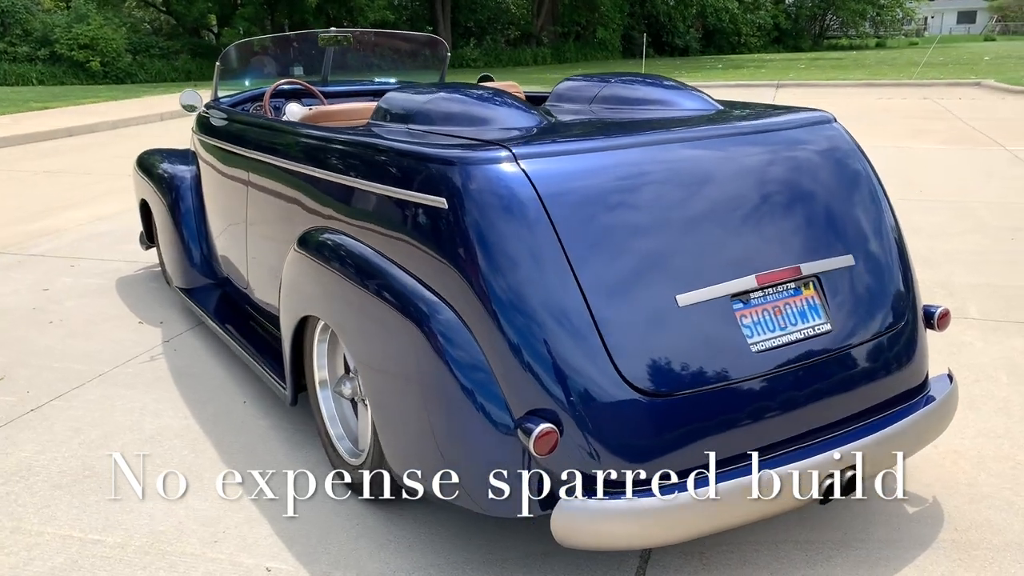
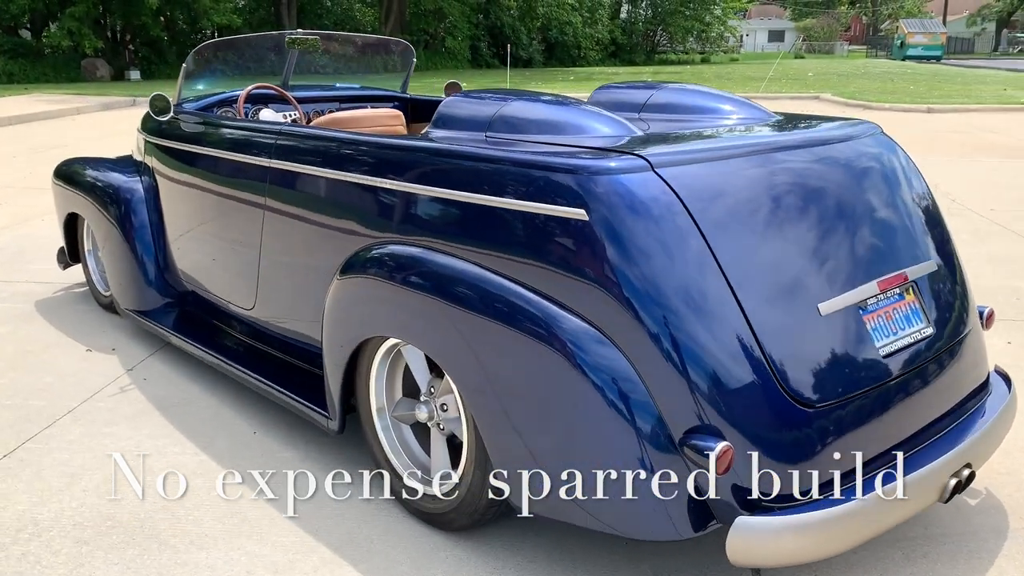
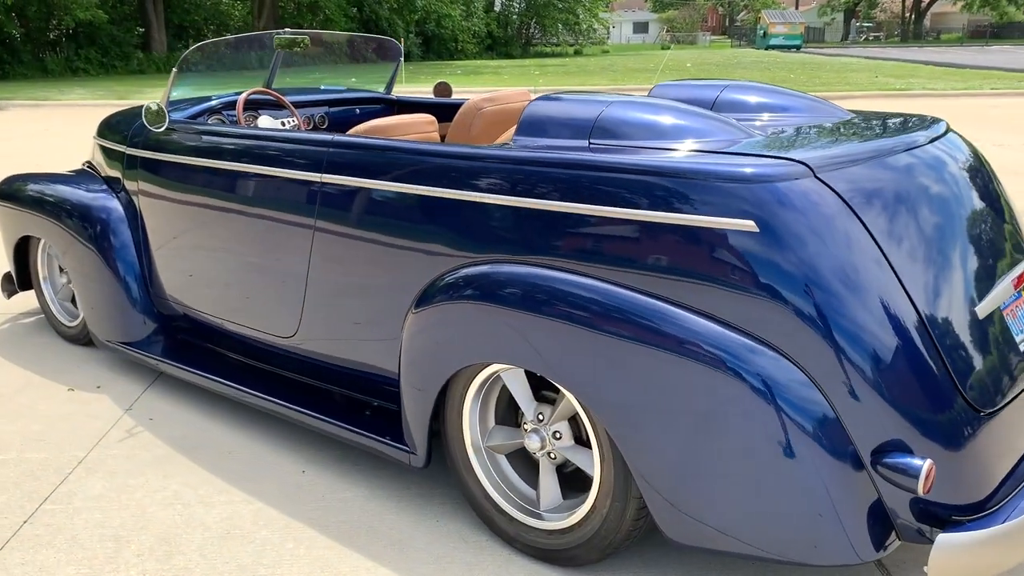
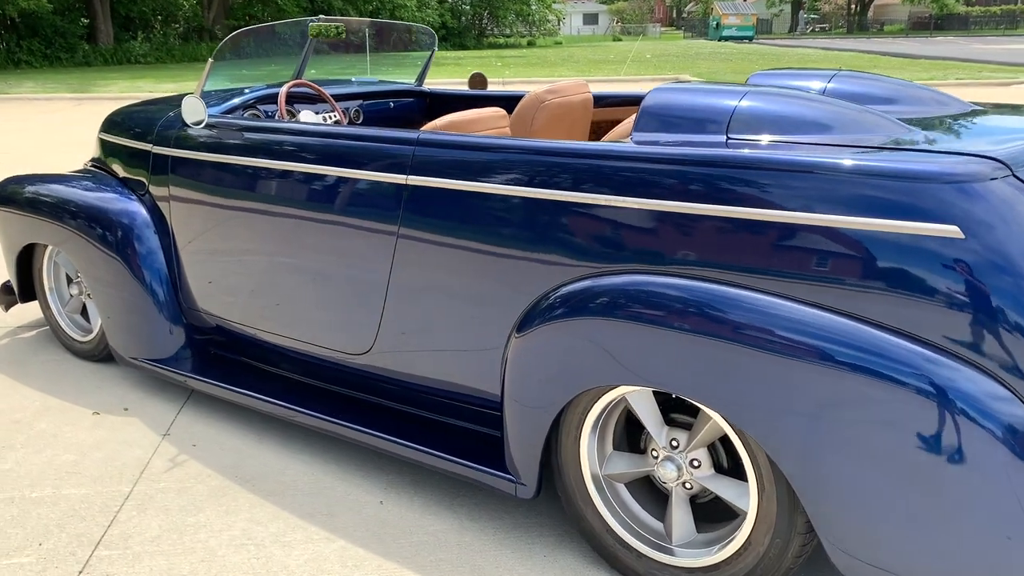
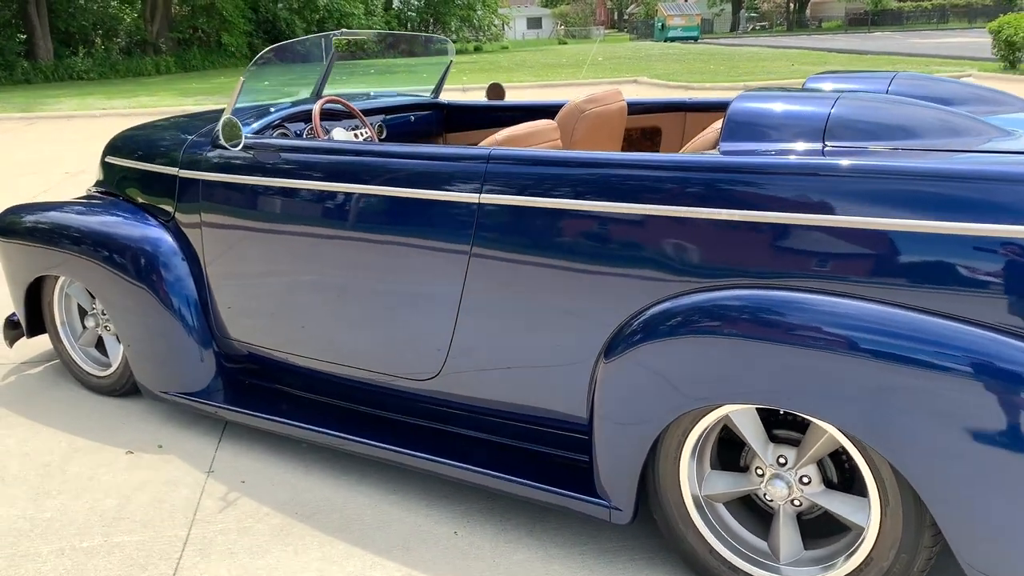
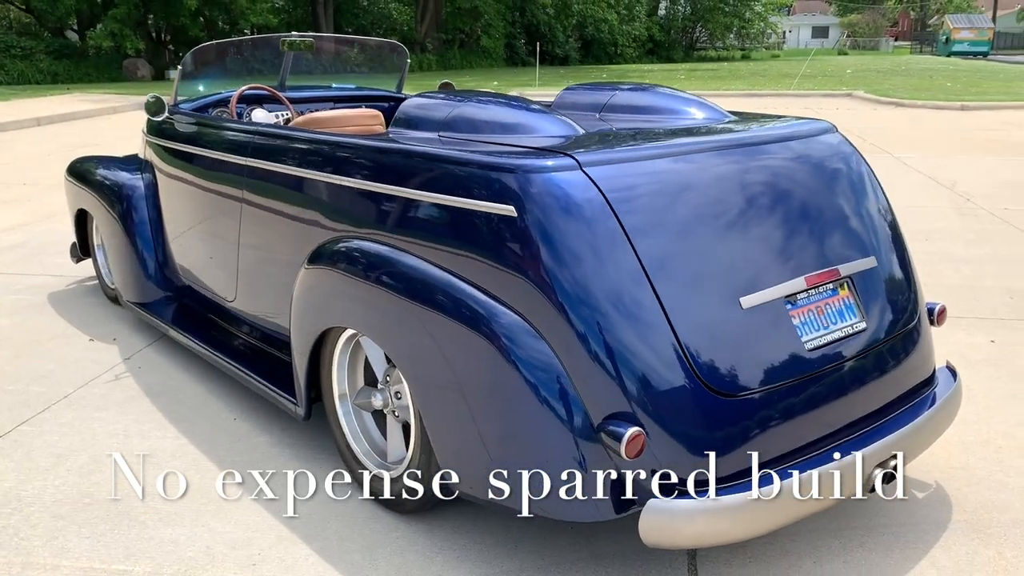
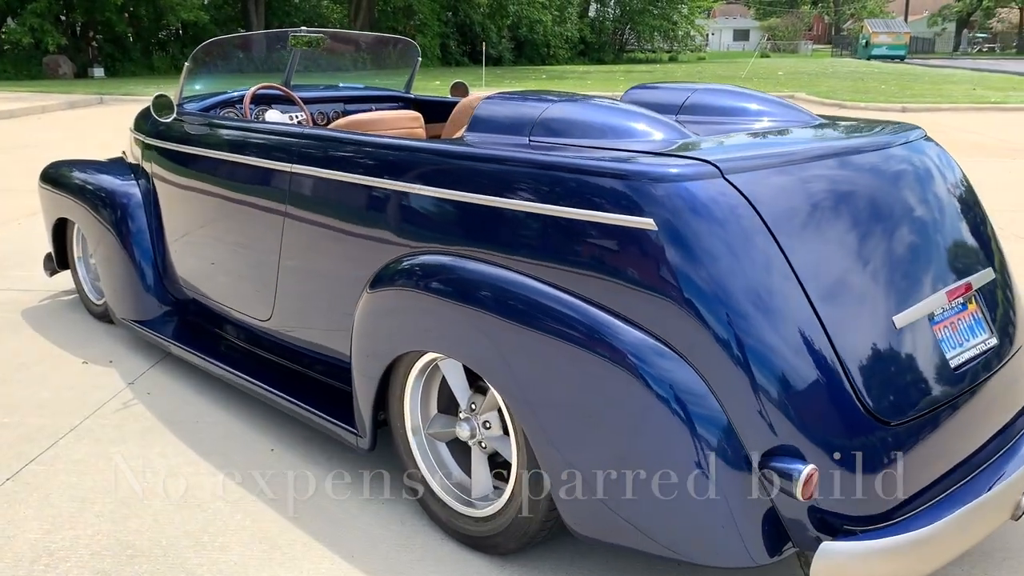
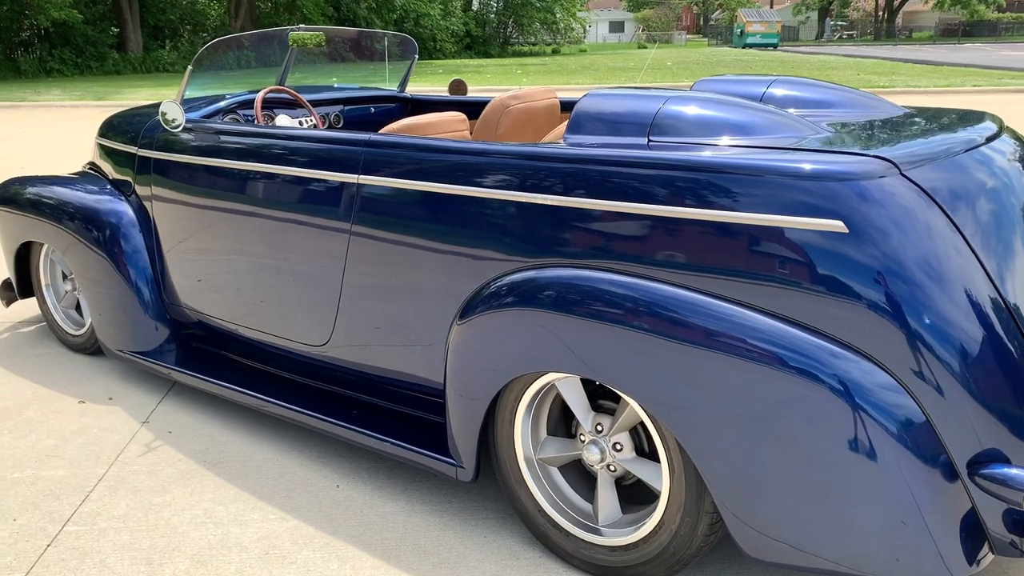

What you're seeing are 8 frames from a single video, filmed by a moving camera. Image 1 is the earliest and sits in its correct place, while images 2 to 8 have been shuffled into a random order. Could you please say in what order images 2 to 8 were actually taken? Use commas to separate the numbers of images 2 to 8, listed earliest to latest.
6, 2, 7, 3, 8, 4, 5
